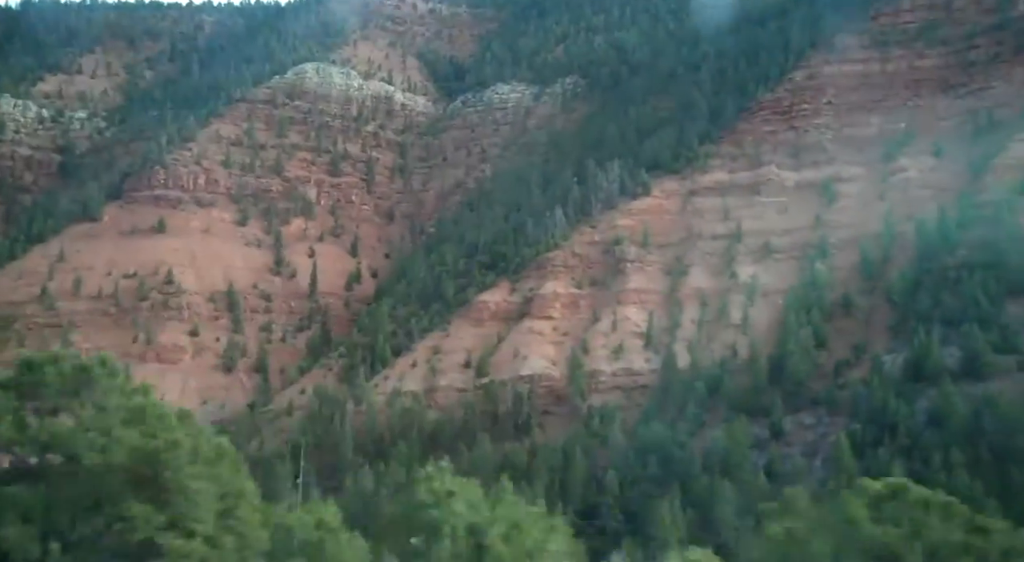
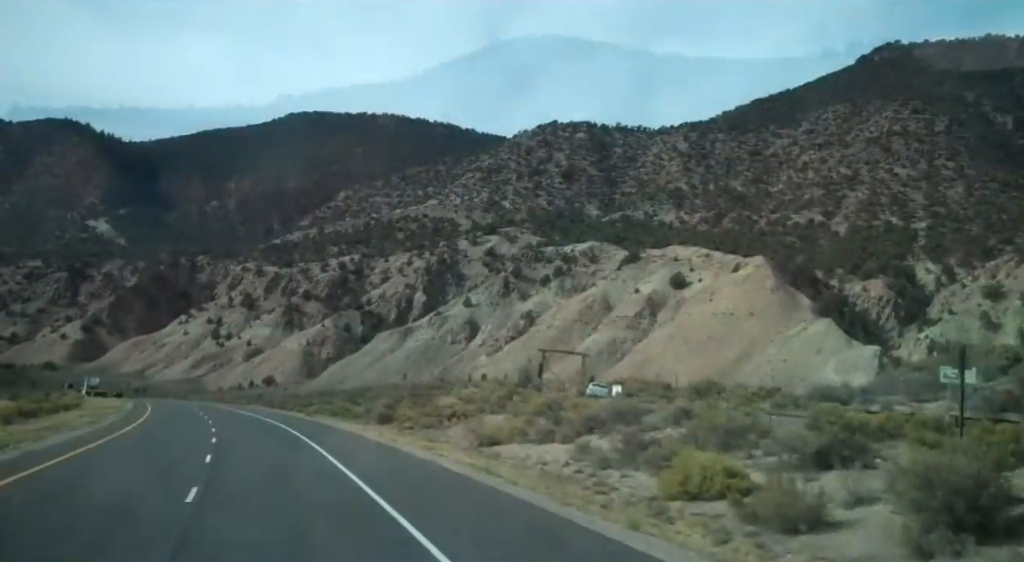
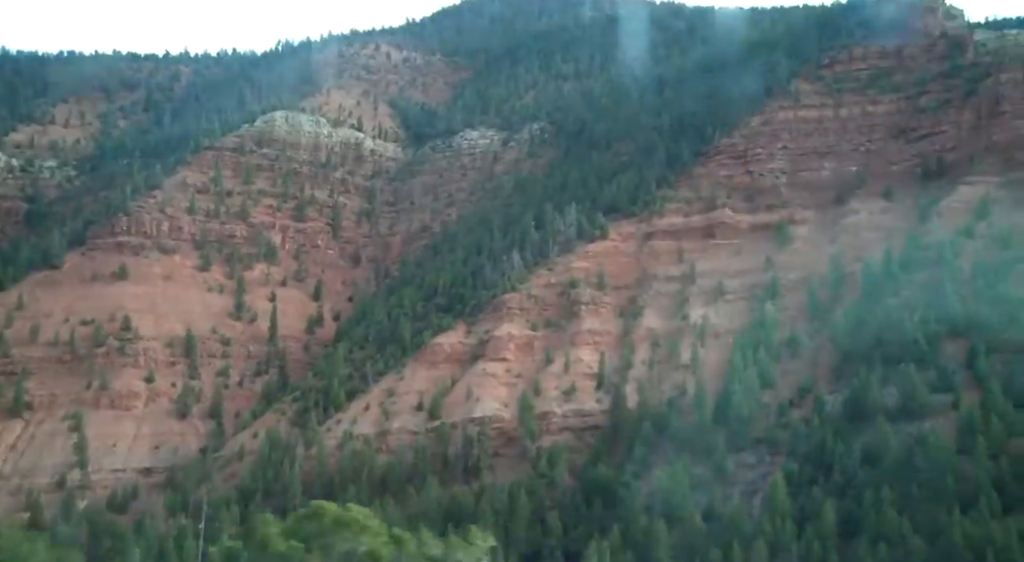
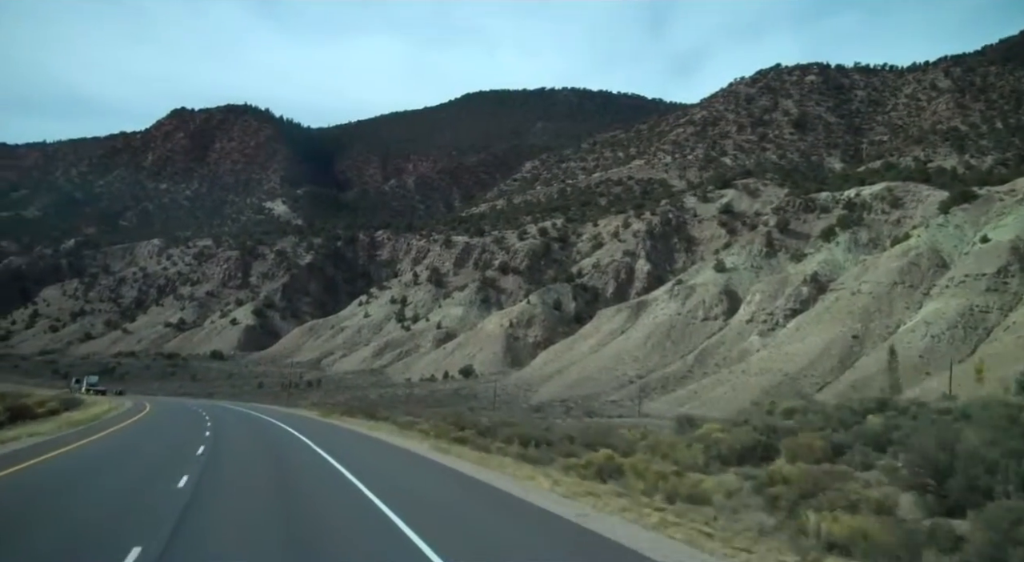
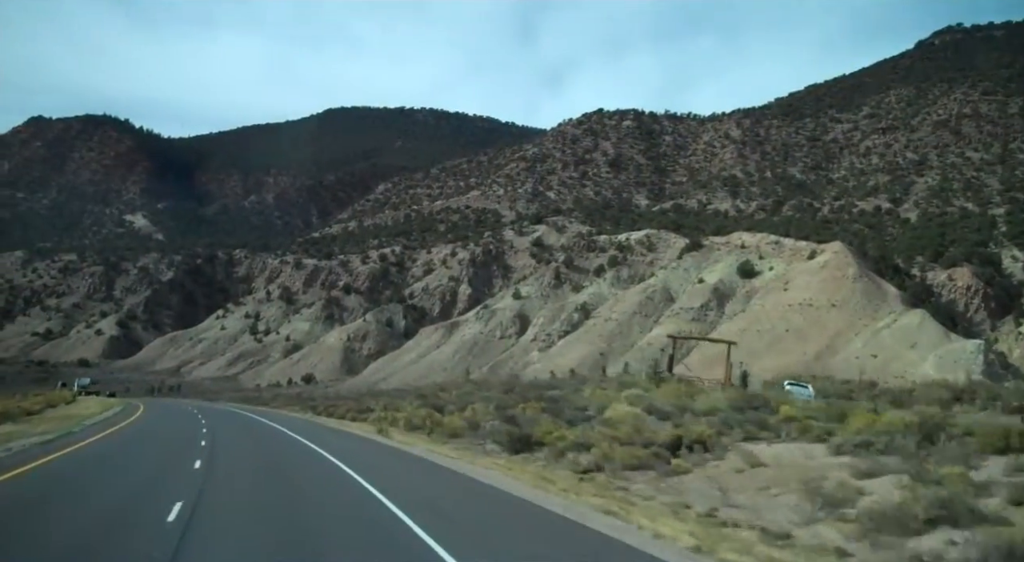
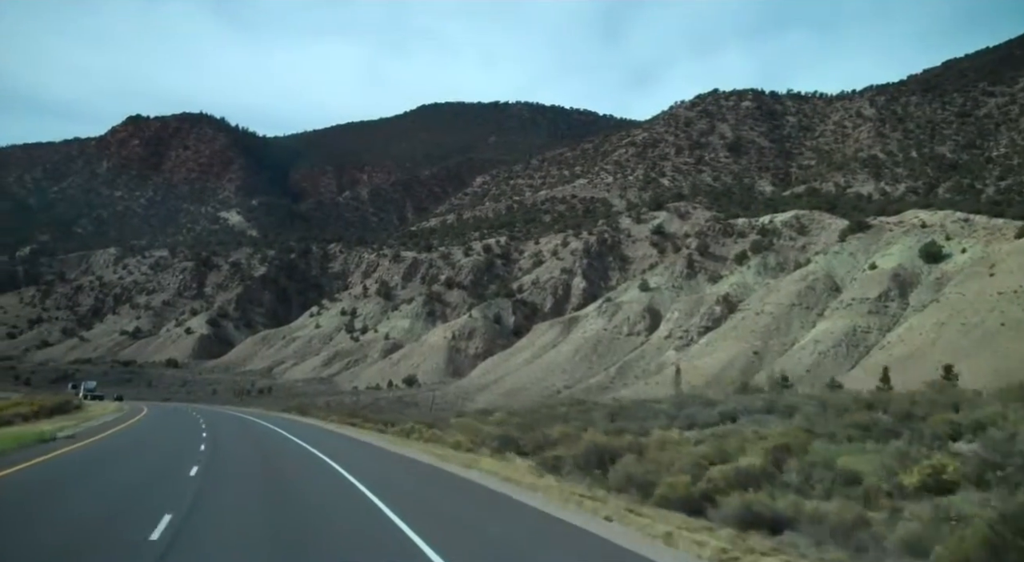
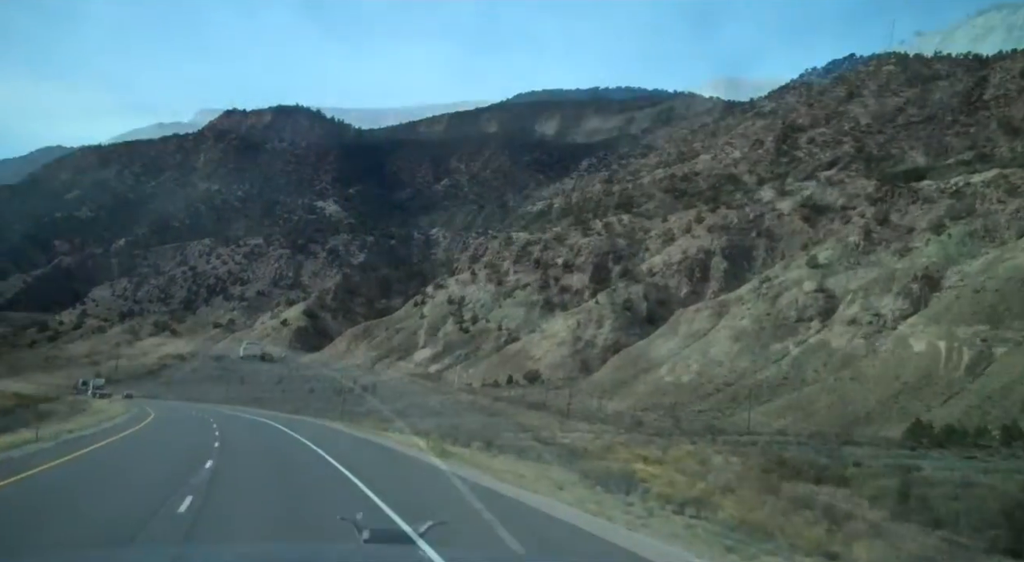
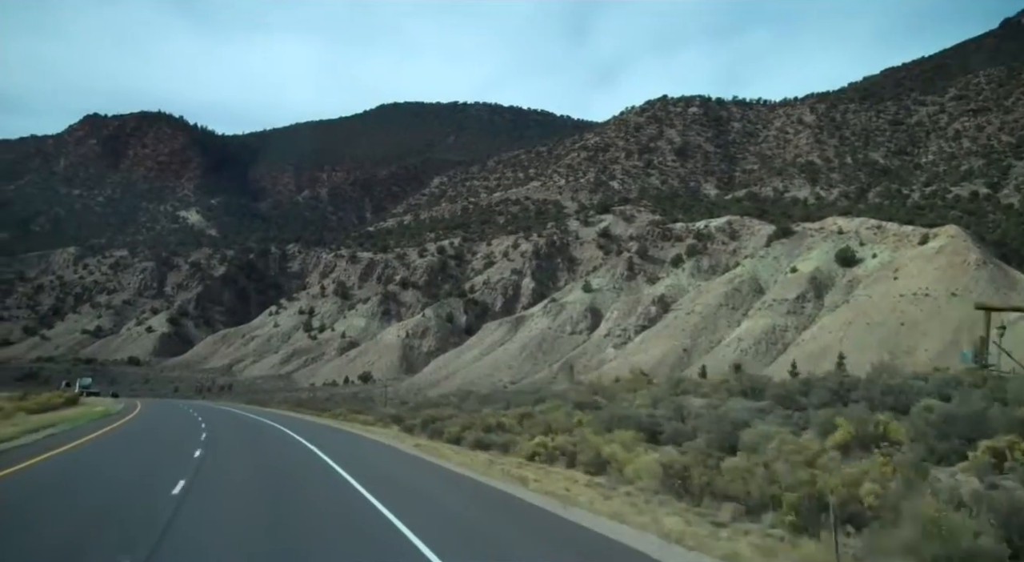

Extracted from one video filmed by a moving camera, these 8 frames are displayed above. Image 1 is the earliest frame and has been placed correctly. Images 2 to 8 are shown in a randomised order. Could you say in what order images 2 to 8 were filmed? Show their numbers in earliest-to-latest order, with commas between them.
3, 2, 5, 8, 6, 4, 7
